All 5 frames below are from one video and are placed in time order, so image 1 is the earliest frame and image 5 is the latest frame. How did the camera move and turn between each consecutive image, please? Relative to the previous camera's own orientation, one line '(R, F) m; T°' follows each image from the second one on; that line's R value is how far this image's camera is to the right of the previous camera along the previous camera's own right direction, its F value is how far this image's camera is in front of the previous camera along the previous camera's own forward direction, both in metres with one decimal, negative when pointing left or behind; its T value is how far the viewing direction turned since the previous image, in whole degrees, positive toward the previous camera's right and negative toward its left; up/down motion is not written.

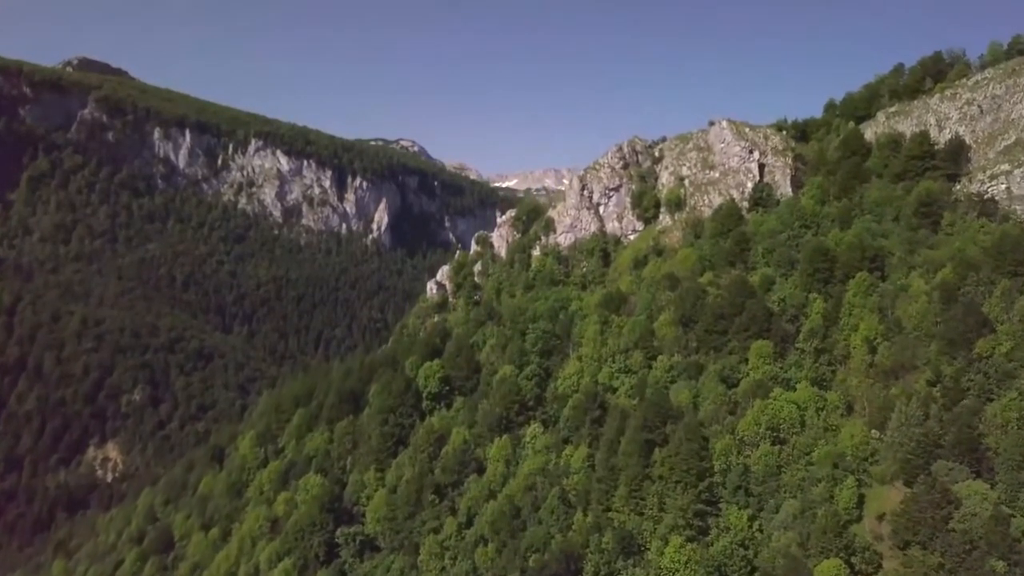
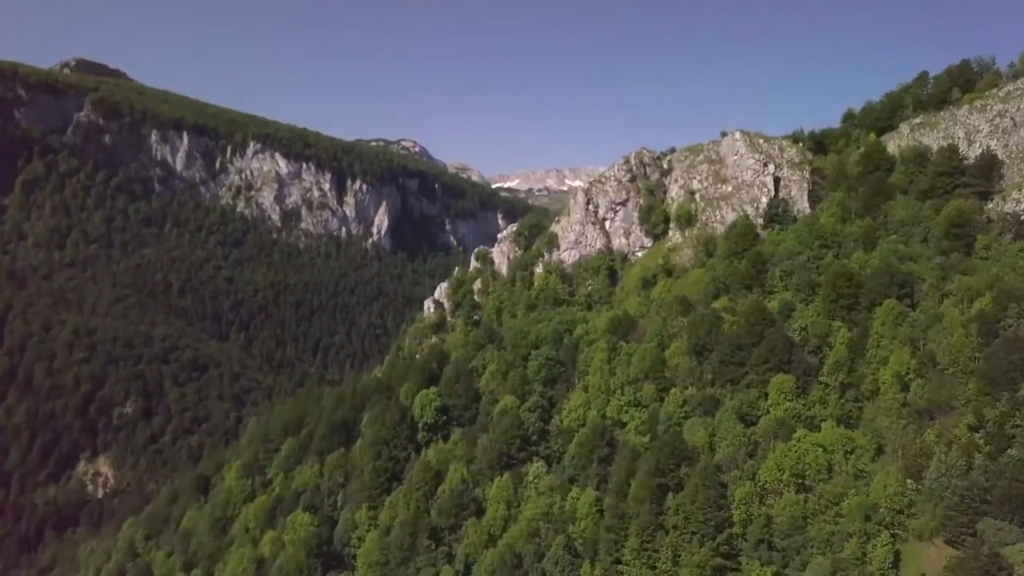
(0.0, +5.1) m; 0°
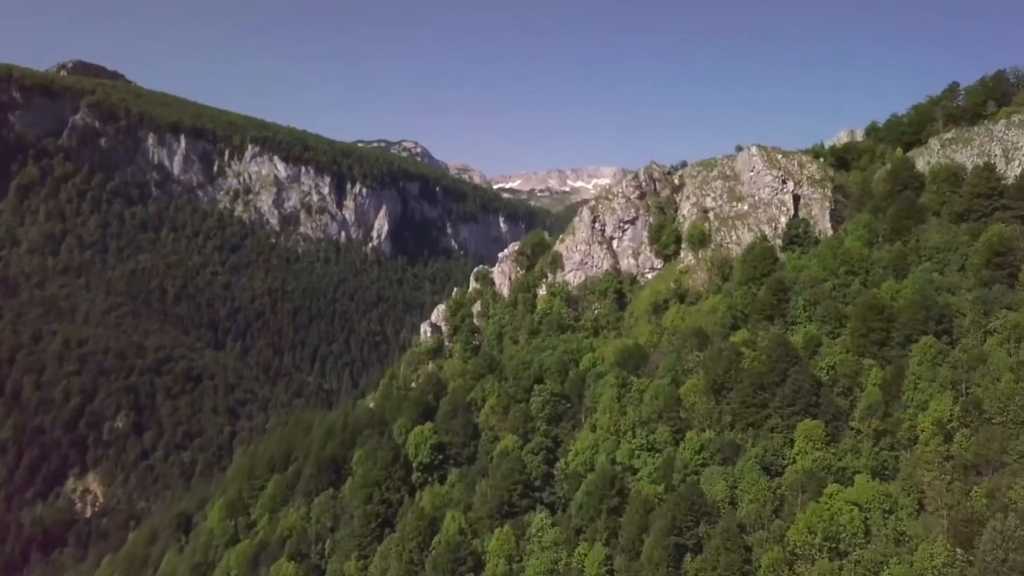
(0.0, +5.7) m; 0°
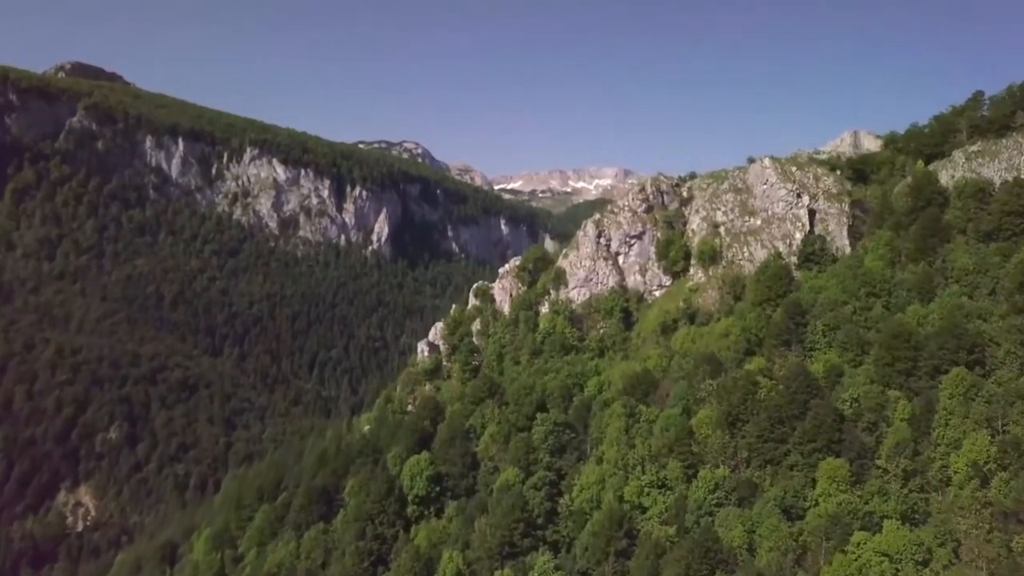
(0.0, +4.1) m; 0°
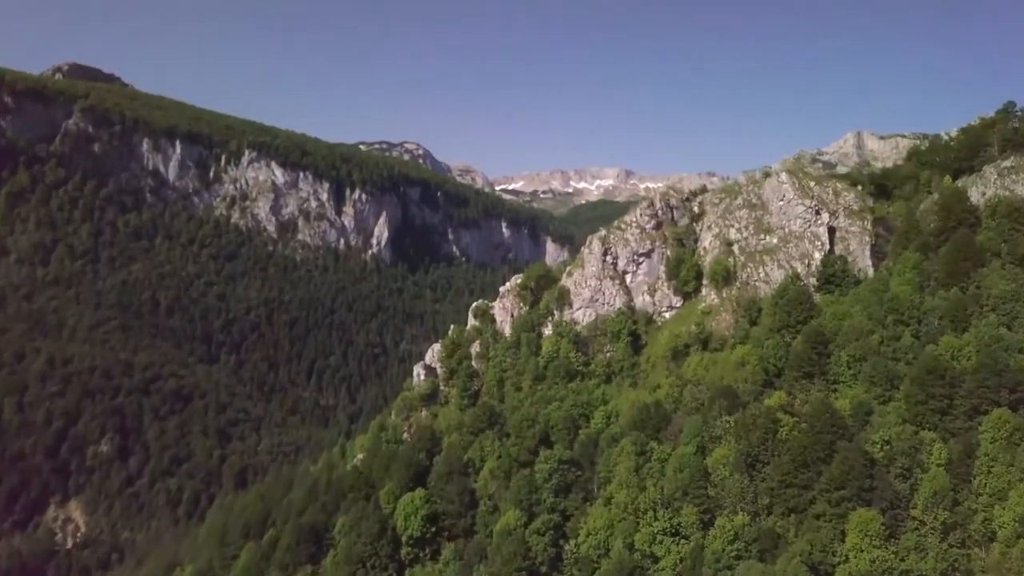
(0.0, +4.7) m; 0°
